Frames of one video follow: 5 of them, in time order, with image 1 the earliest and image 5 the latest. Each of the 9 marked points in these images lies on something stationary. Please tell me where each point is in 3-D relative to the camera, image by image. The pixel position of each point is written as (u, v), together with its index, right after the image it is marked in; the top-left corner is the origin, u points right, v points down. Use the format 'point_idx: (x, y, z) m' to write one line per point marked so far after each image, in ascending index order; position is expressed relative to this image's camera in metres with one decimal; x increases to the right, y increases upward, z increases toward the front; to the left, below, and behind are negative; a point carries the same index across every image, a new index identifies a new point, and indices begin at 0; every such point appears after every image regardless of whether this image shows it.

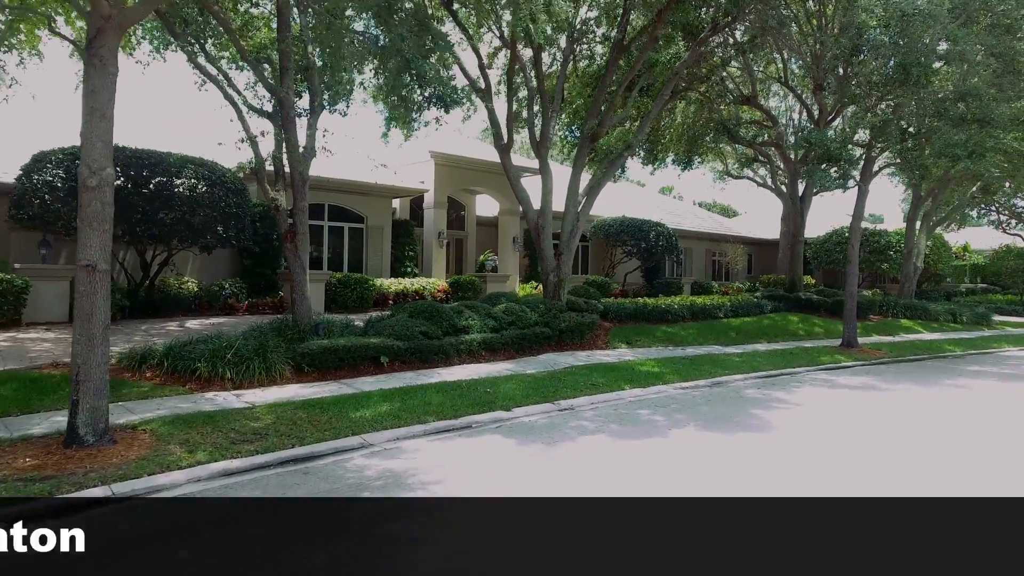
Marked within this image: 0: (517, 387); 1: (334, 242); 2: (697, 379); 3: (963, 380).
0: (0.0, -1.4, +8.7) m
1: (-5.5, +1.4, +19.1) m
2: (+3.0, -1.5, +10.0) m
3: (+7.6, -1.5, +10.4) m
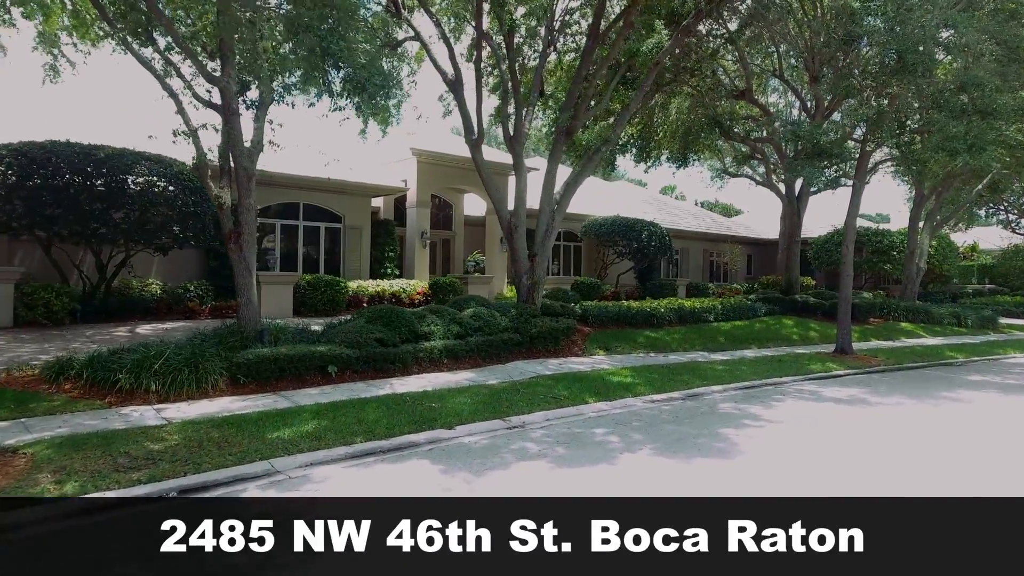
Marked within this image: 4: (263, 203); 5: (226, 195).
0: (-0.6, -1.5, +8.0) m
1: (-6.0, +1.4, +18.4) m
2: (+2.3, -1.5, +9.2) m
3: (+6.9, -1.6, +9.6) m
4: (-7.0, +2.4, +17.4) m
5: (-4.5, +1.5, +9.8) m
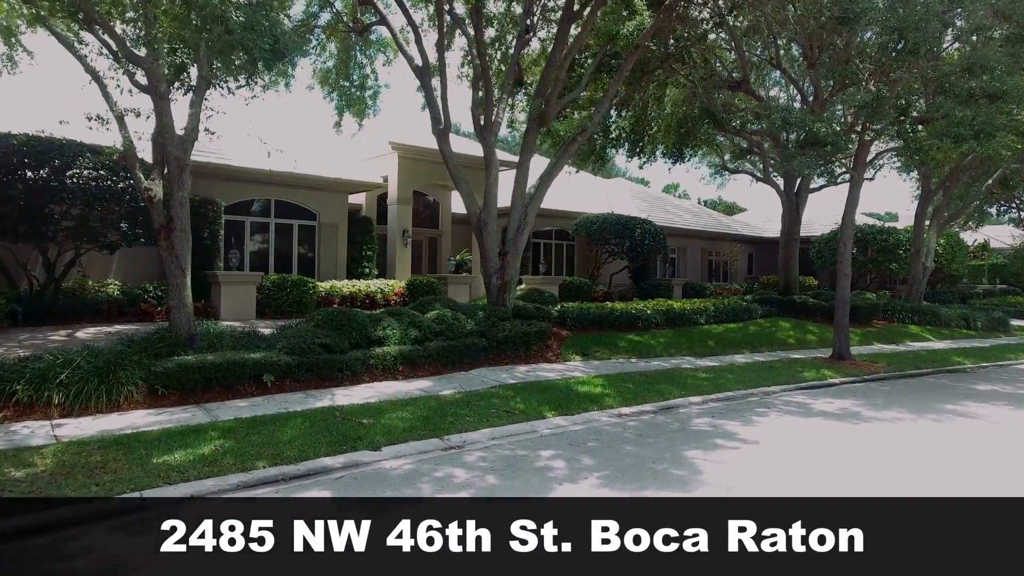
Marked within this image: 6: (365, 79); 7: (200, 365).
0: (-1.2, -1.5, +7.1) m
1: (-6.5, +1.3, +17.6) m
2: (+1.7, -1.5, +8.3) m
3: (+6.3, -1.6, +8.7) m
4: (-7.5, +2.4, +16.5) m
5: (-5.1, +1.5, +9.0) m
6: (-3.9, +5.6, +16.7) m
7: (-3.9, -1.0, +7.8) m
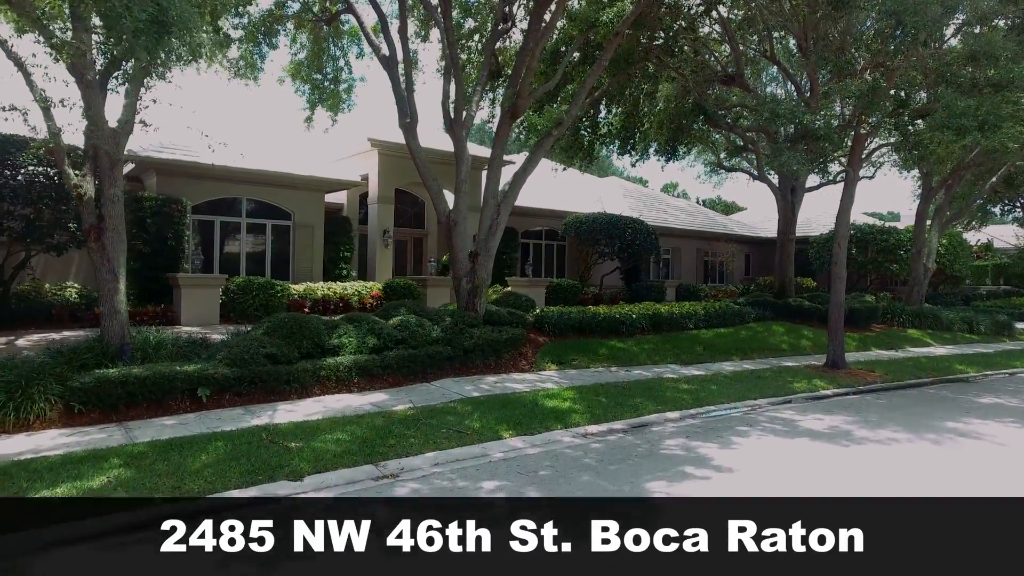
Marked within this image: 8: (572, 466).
0: (-1.7, -1.5, +6.4) m
1: (-7.0, +1.3, +16.9) m
2: (+1.2, -1.6, +7.6) m
3: (+5.8, -1.7, +7.9) m
4: (-8.0, +2.3, +15.8) m
5: (-5.6, +1.4, +8.3) m
6: (-4.4, +5.6, +16.0) m
7: (-4.4, -1.0, +7.1) m
8: (+0.6, -1.7, +6.0) m
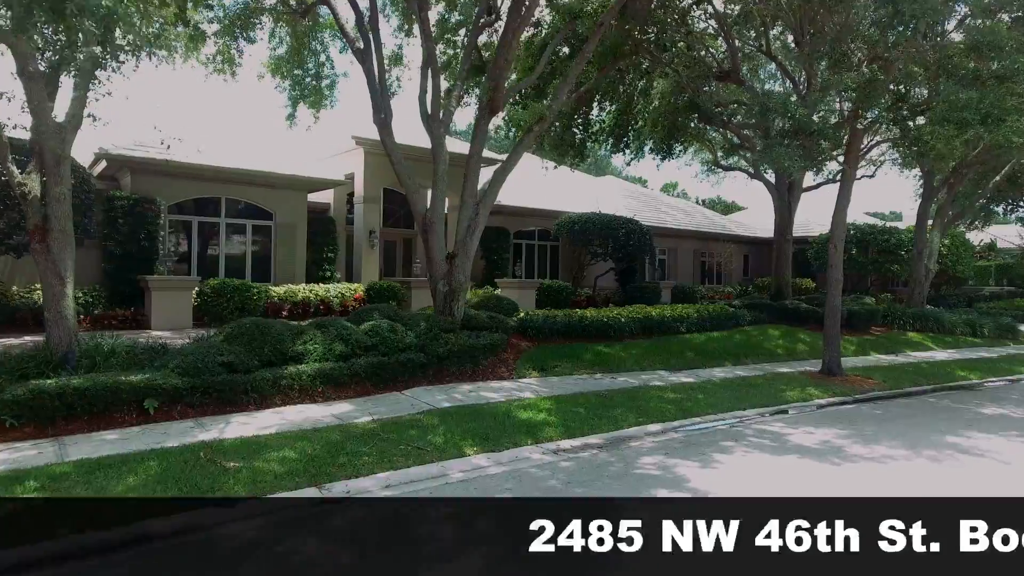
0: (-2.1, -1.6, +5.9) m
1: (-7.3, +1.2, +16.4) m
2: (+0.9, -1.7, +7.1) m
3: (+5.5, -1.7, +7.4) m
4: (-8.3, +2.2, +15.4) m
5: (-6.0, +1.3, +7.8) m
6: (-4.7, +5.5, +15.5) m
7: (-4.8, -1.1, +6.6) m
8: (+0.2, -1.8, +5.4) m
